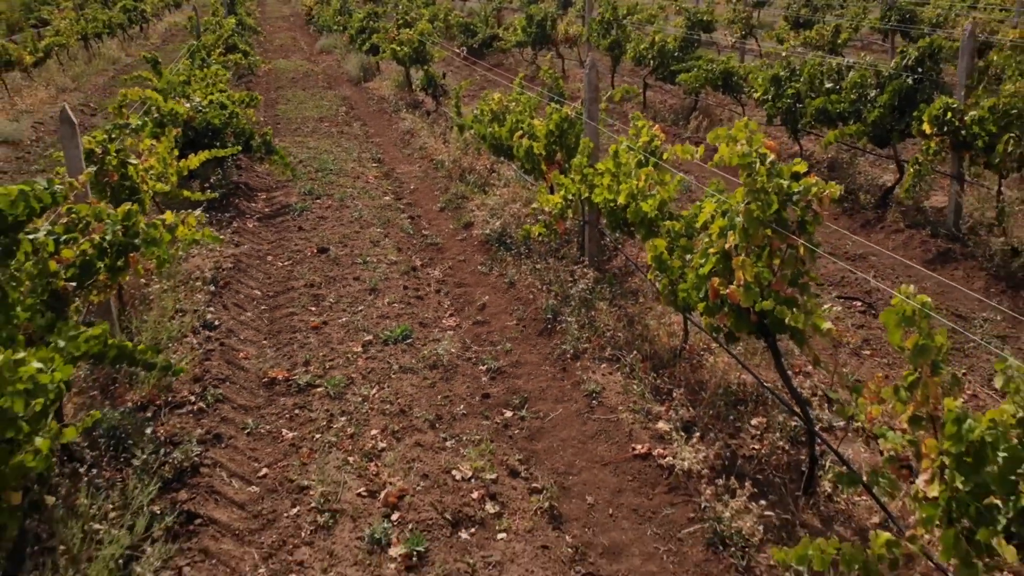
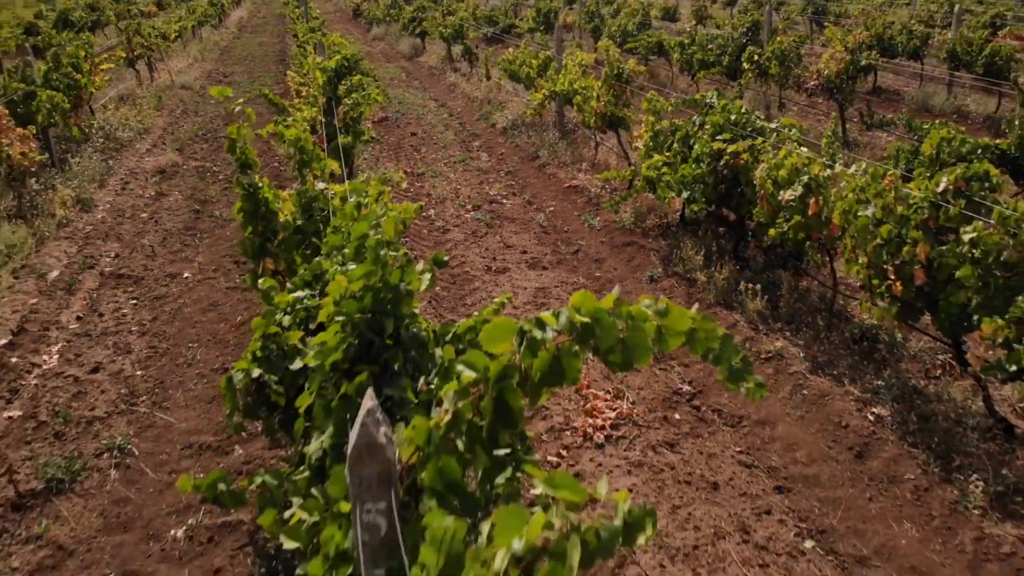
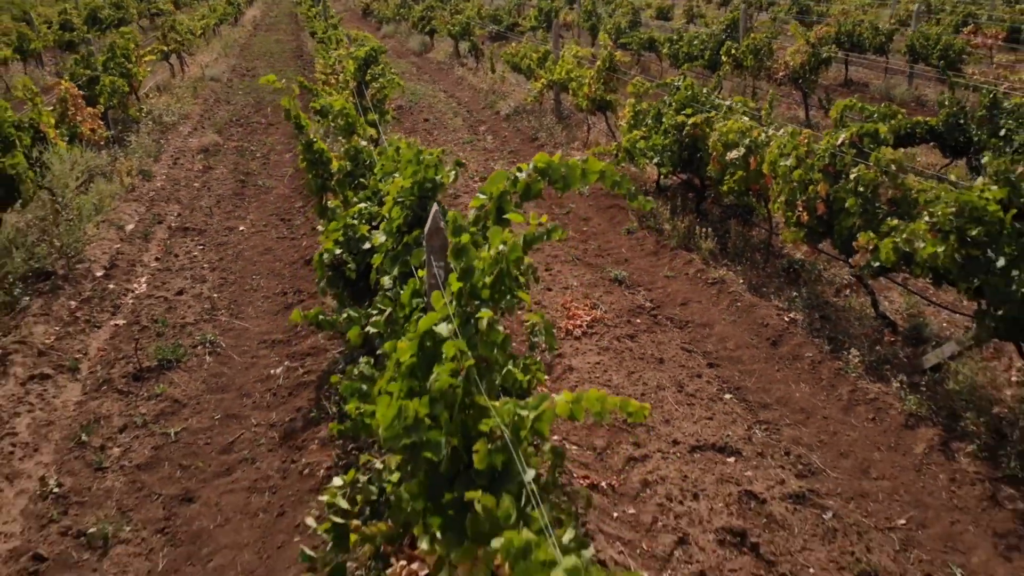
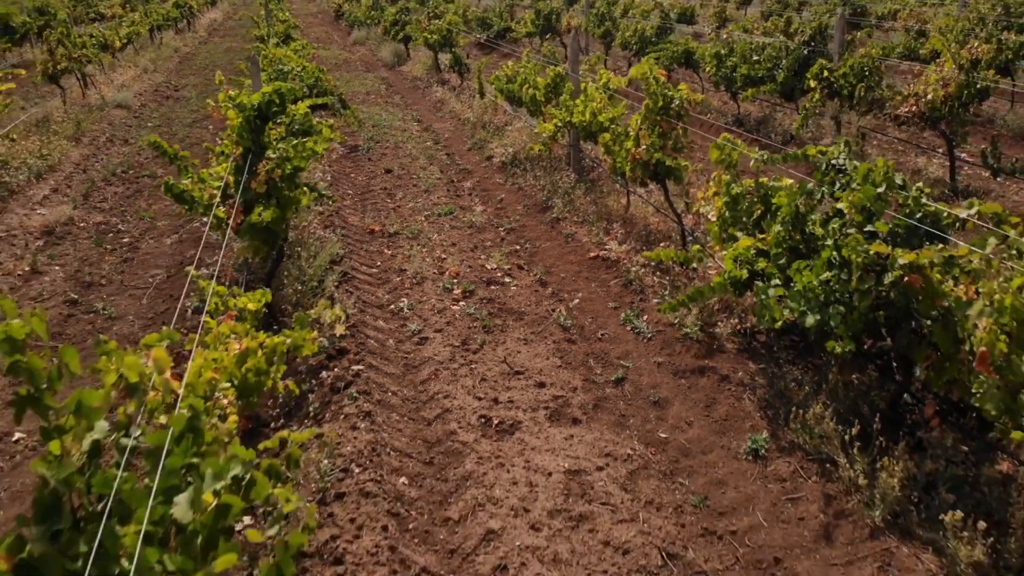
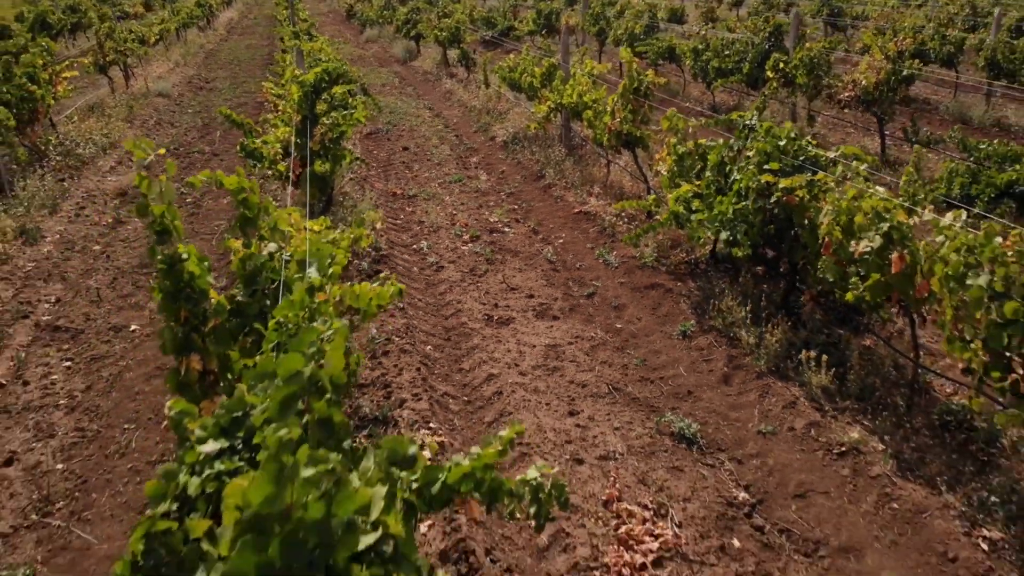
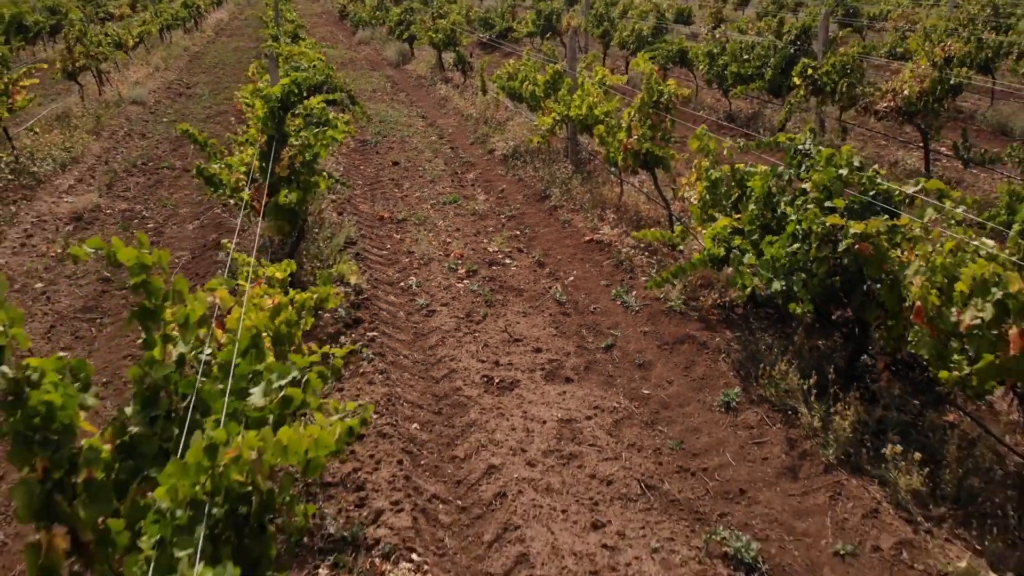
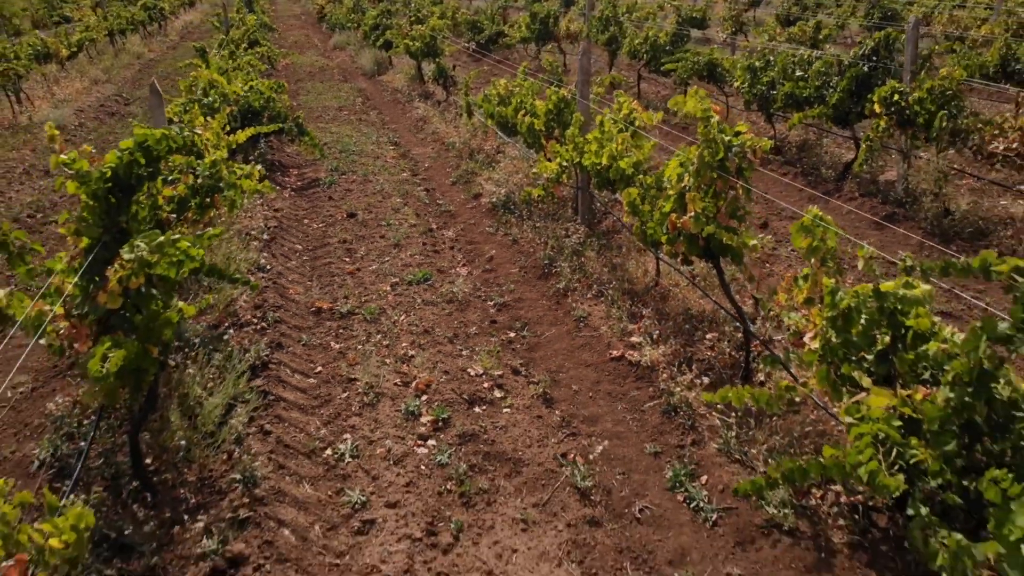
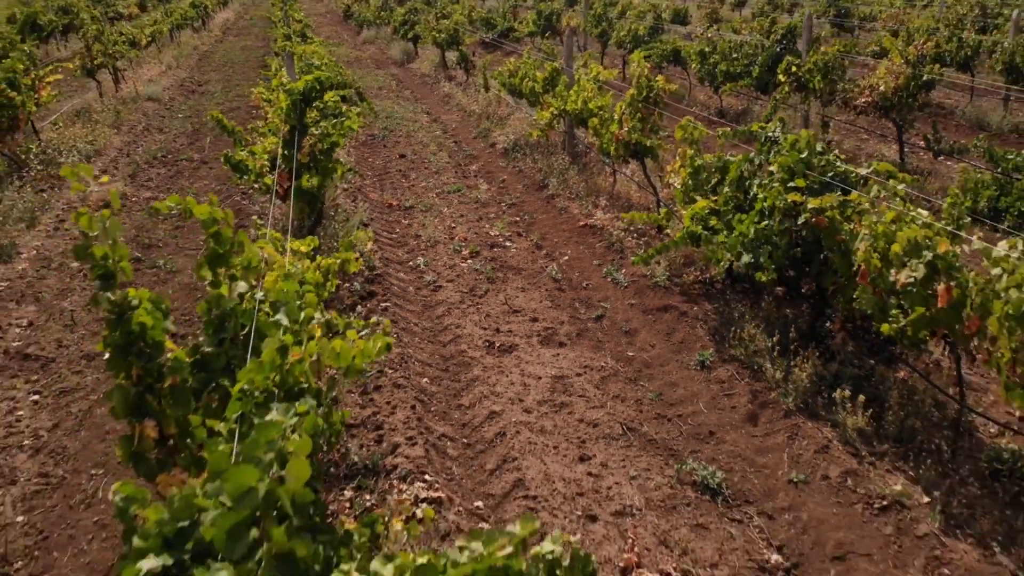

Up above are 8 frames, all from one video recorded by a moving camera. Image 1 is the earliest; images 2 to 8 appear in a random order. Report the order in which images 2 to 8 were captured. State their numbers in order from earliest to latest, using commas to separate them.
7, 4, 6, 8, 5, 2, 3
